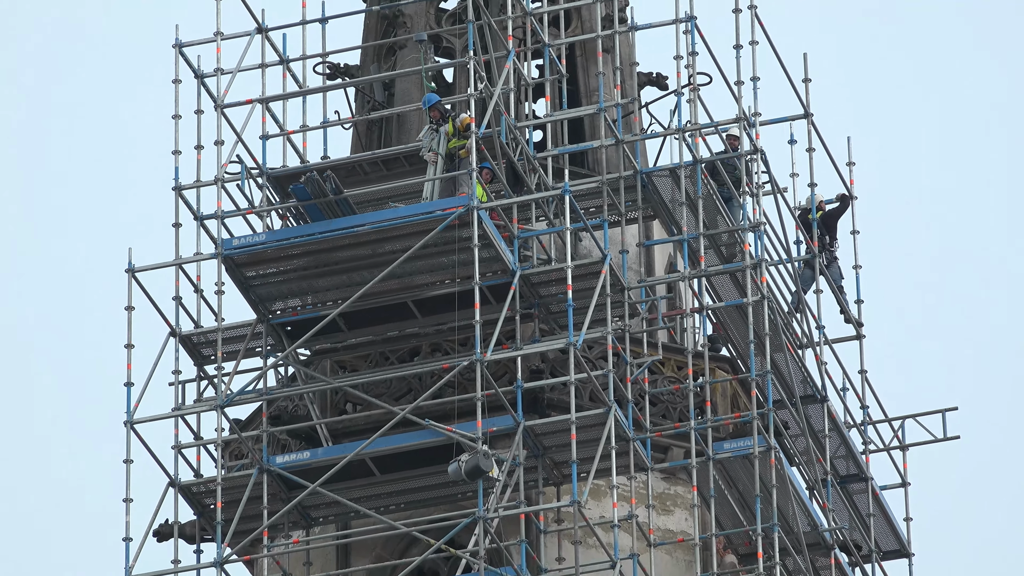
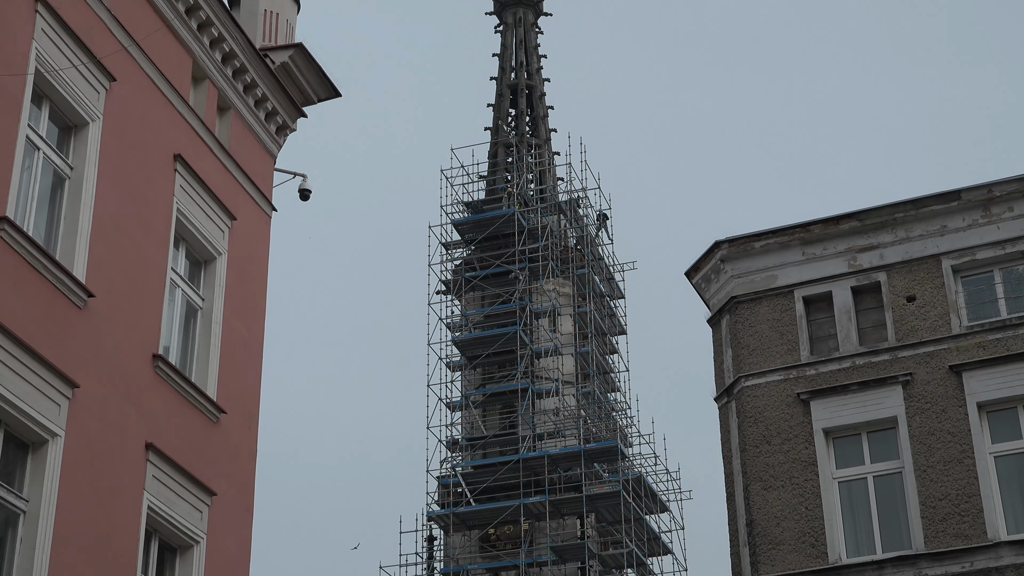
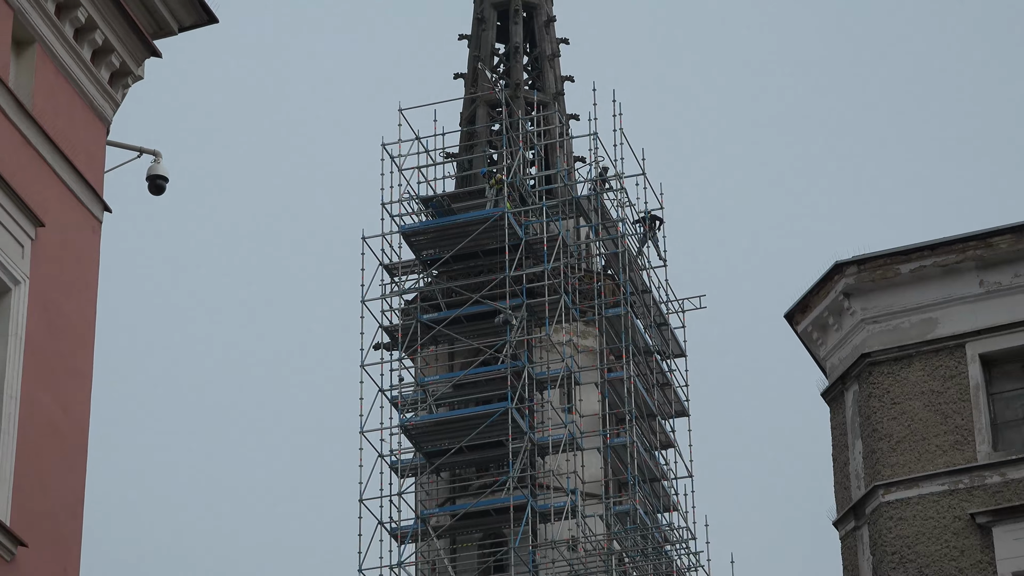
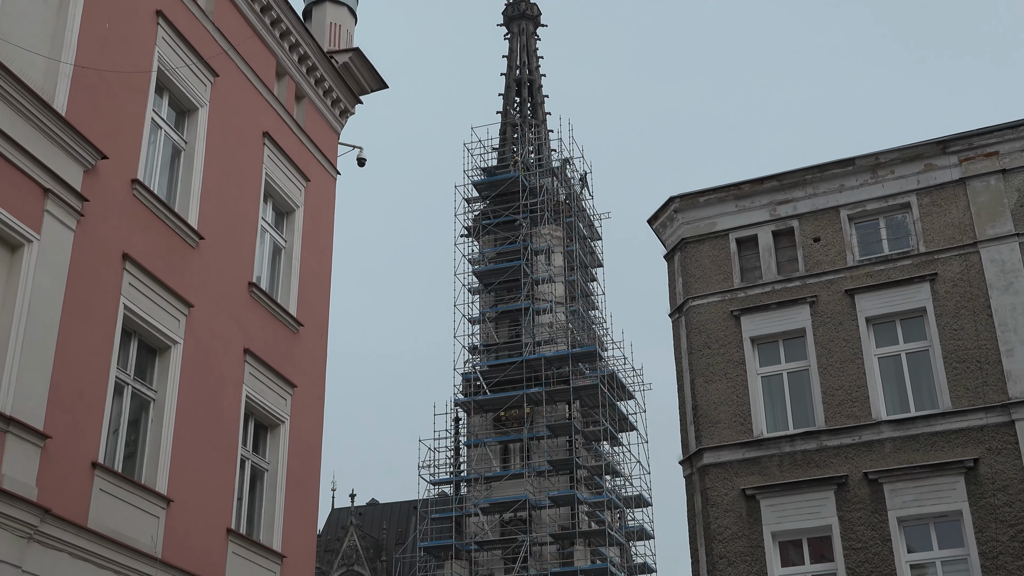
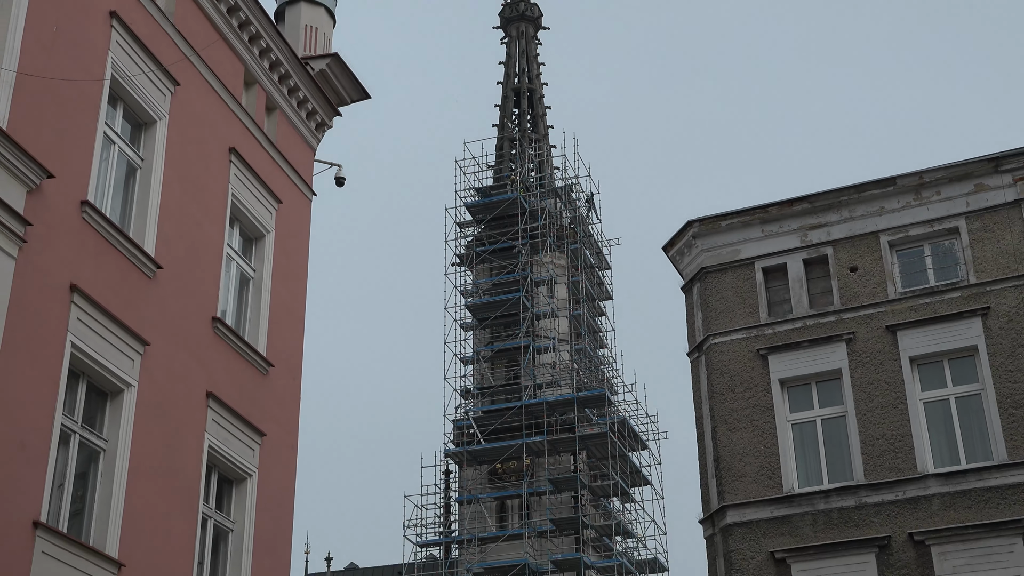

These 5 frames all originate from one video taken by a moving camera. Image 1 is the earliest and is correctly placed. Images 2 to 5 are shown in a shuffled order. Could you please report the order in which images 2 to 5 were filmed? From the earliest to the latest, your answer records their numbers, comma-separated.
3, 2, 5, 4
